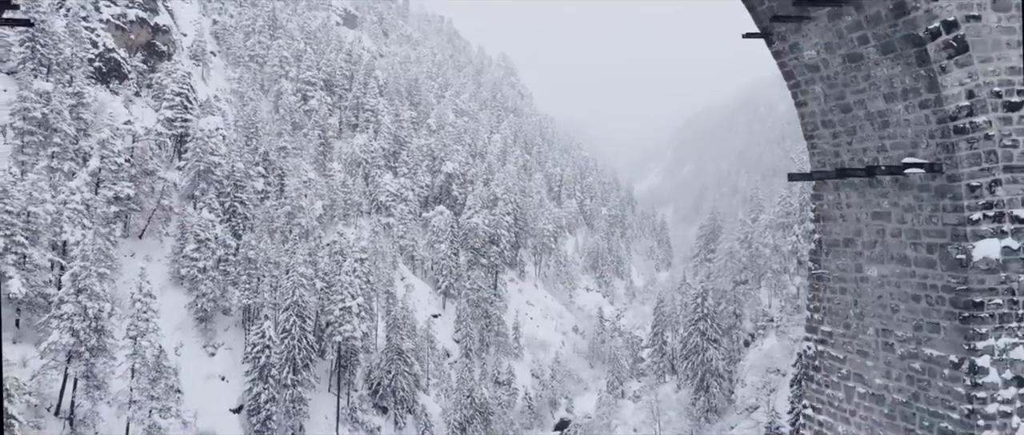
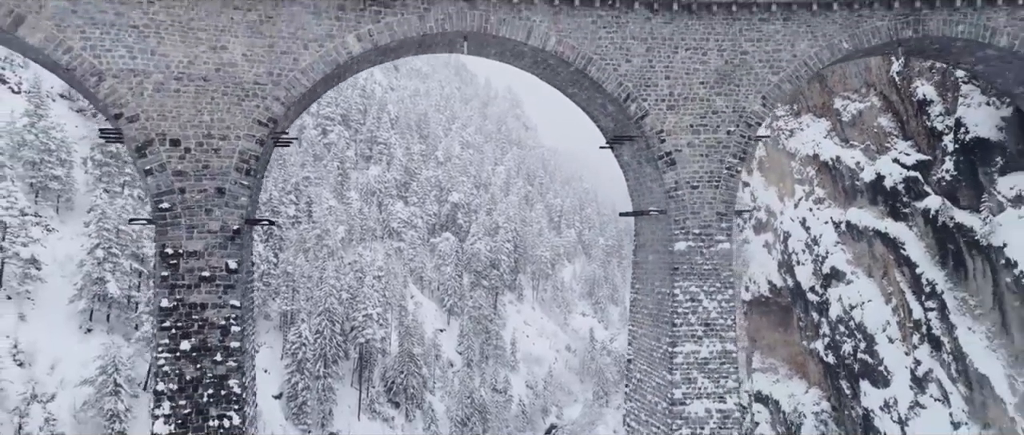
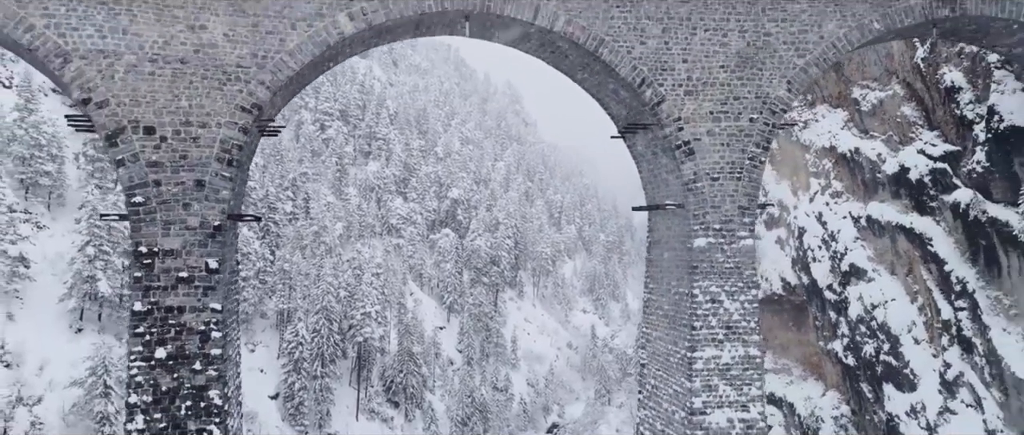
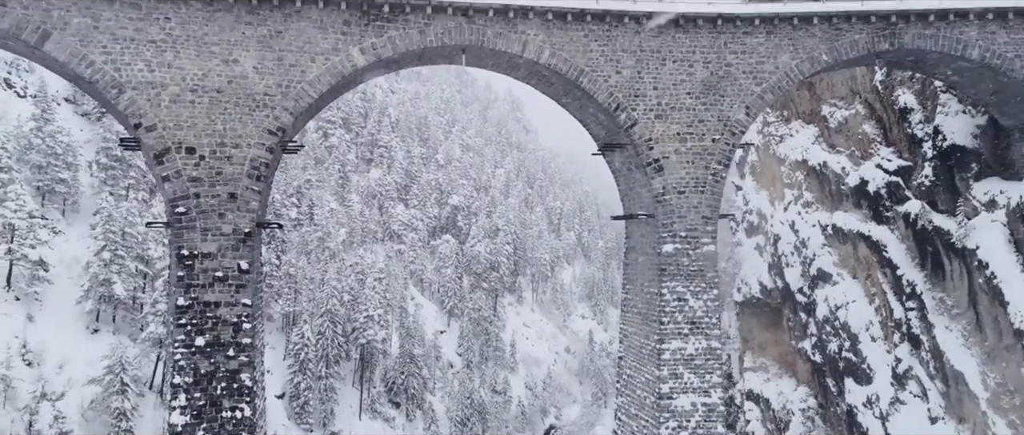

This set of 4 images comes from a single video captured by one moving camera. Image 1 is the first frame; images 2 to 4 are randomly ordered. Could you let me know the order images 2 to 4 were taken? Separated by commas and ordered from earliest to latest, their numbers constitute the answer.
3, 2, 4
